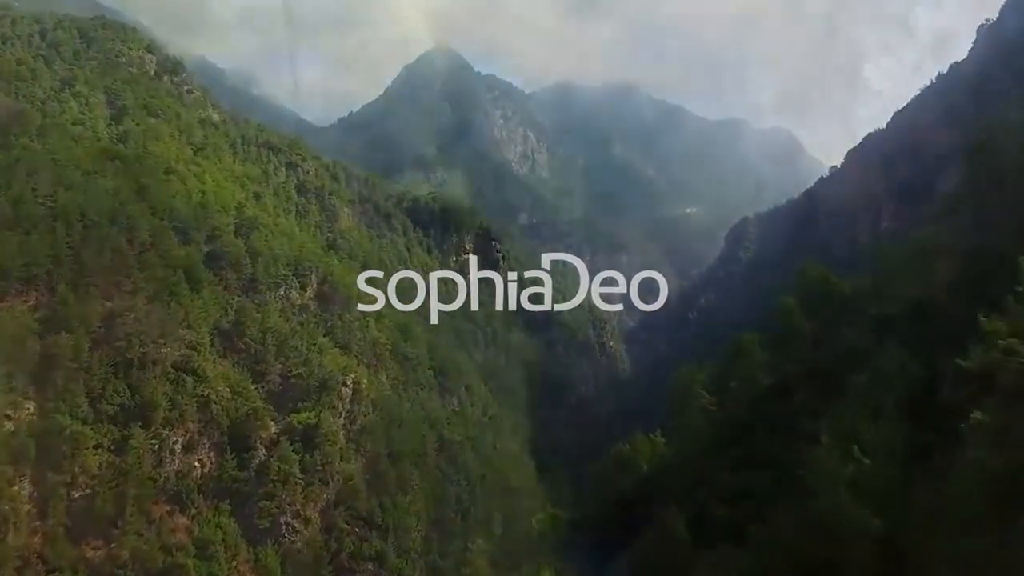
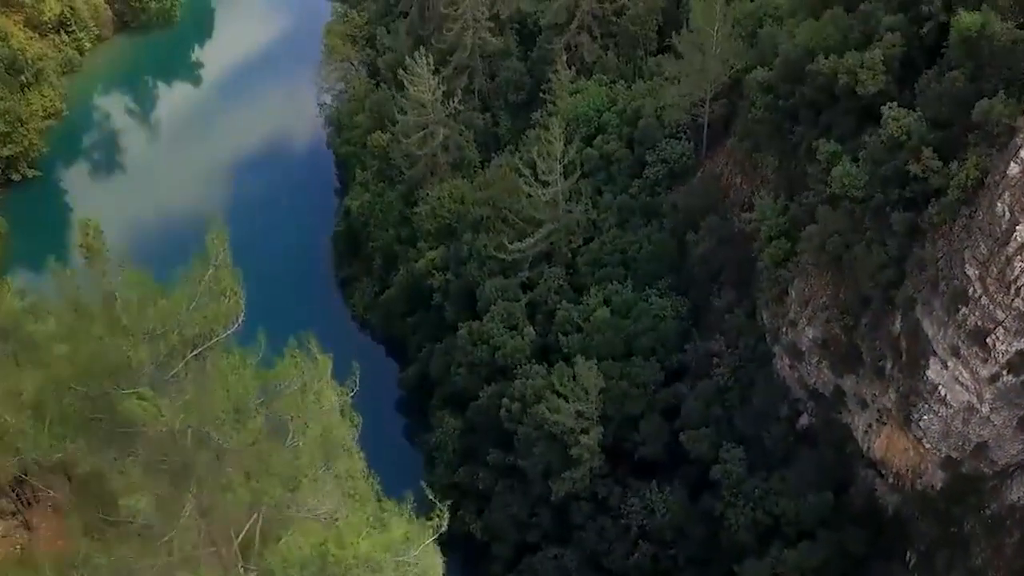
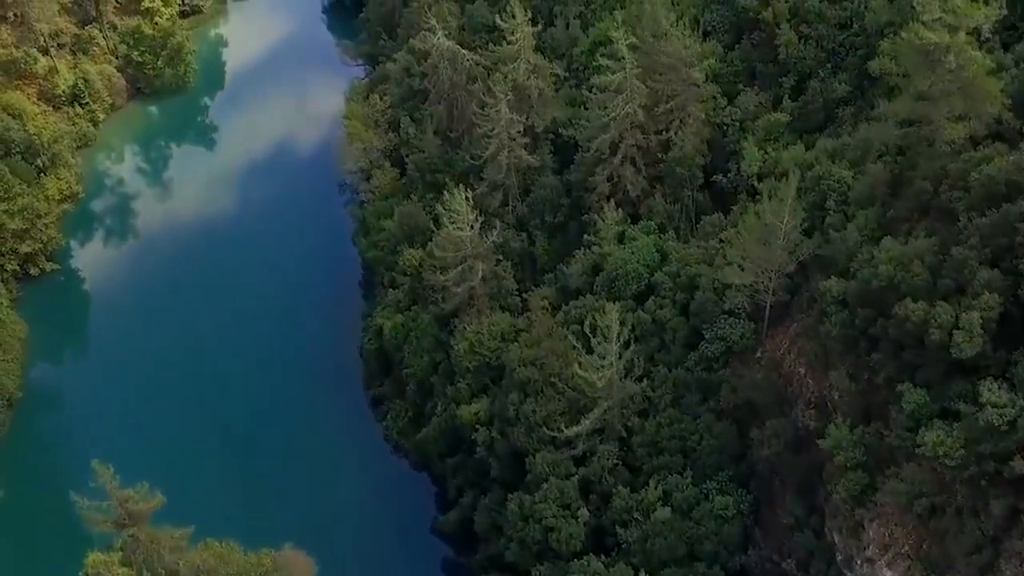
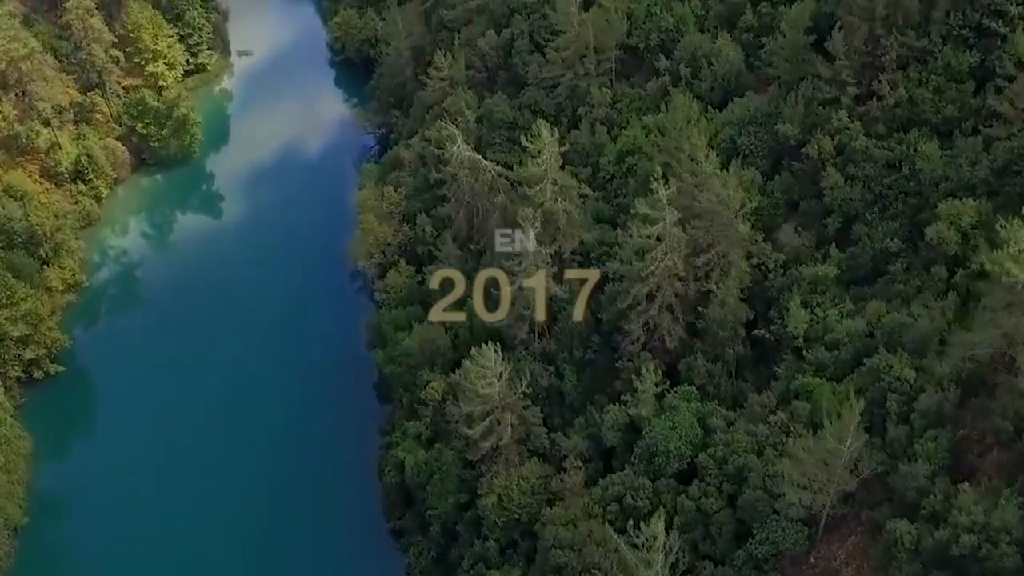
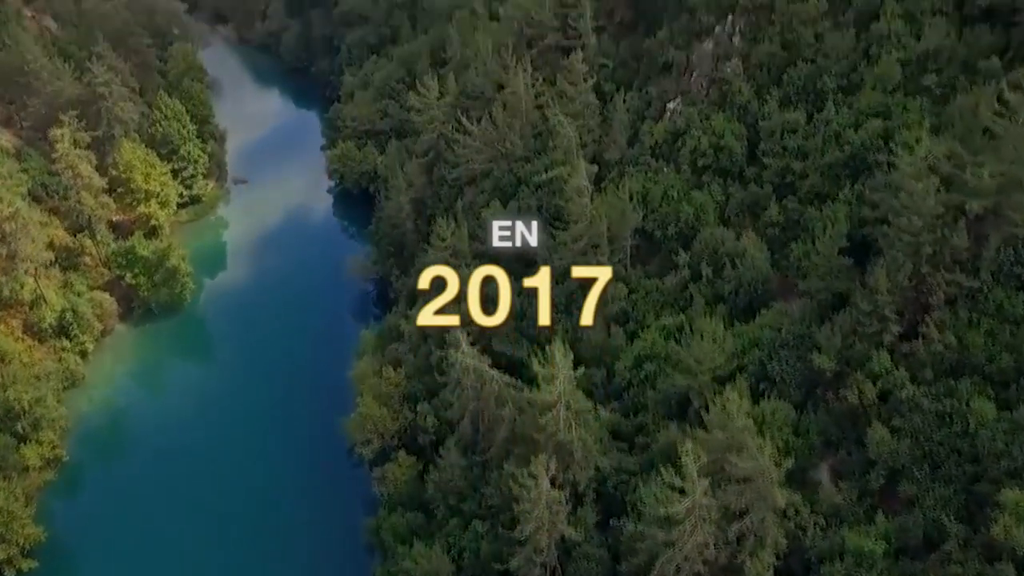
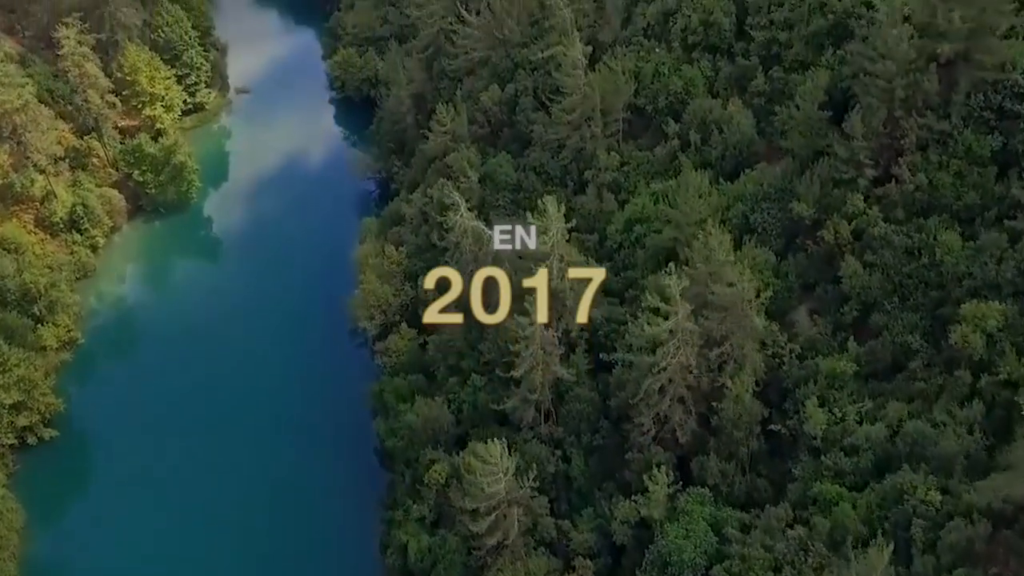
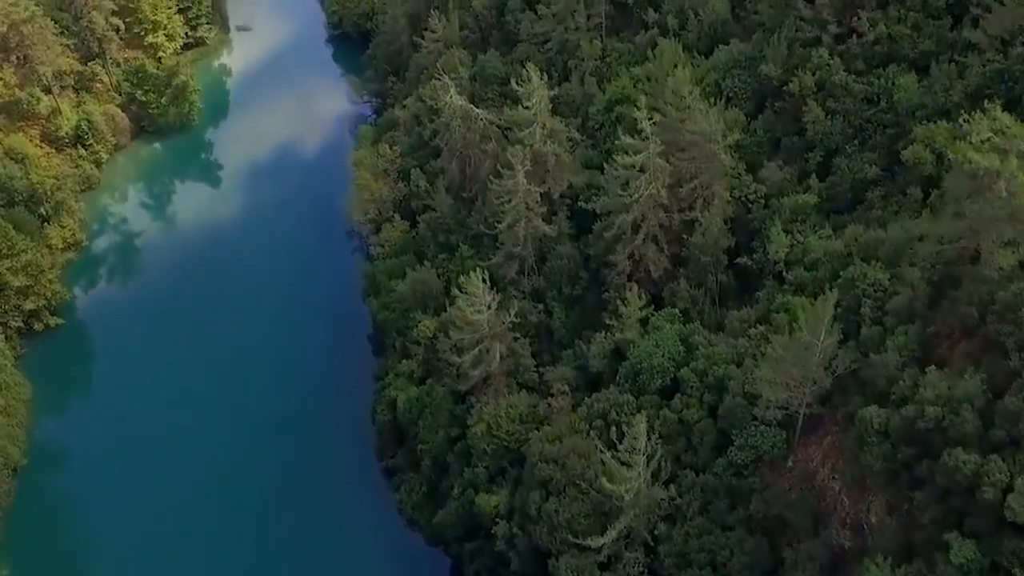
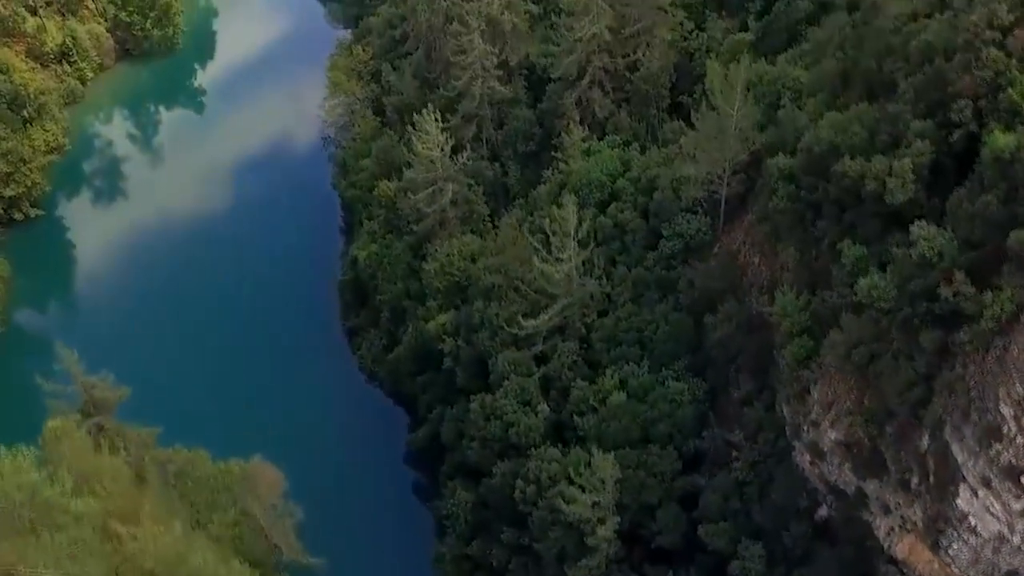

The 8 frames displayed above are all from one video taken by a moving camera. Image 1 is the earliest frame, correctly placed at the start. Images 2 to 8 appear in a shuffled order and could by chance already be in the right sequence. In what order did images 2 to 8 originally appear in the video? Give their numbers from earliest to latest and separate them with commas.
2, 8, 3, 7, 4, 6, 5
